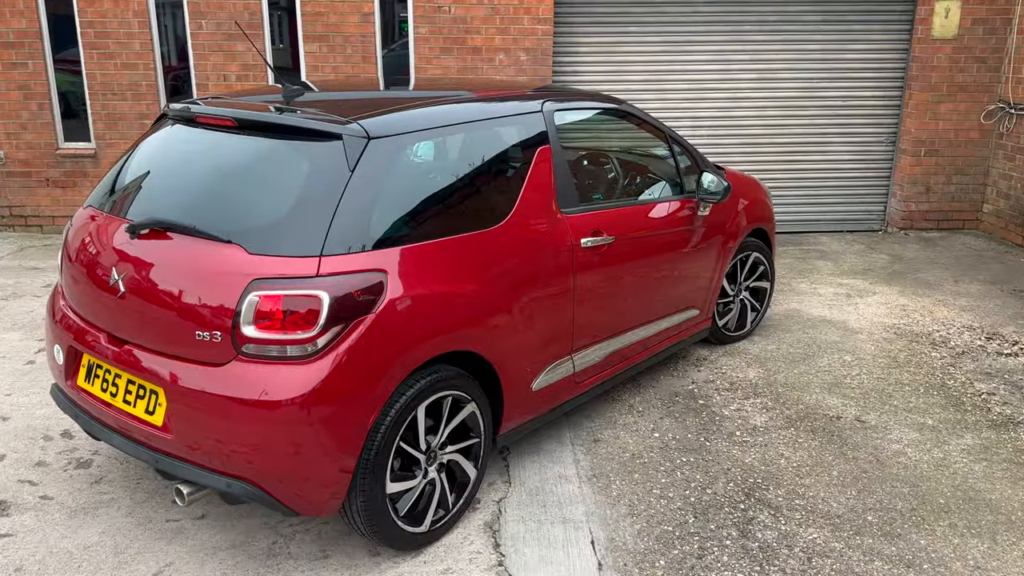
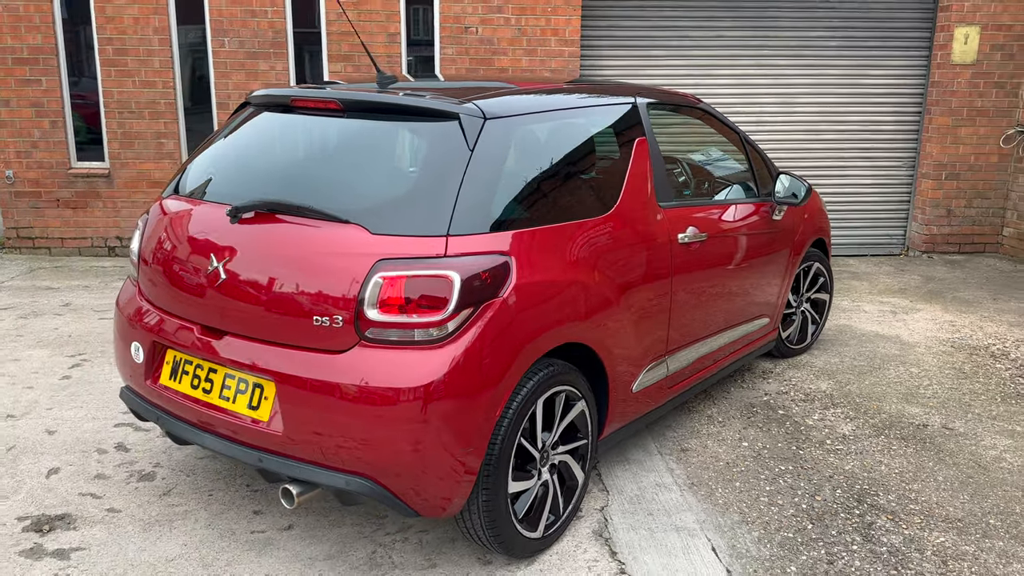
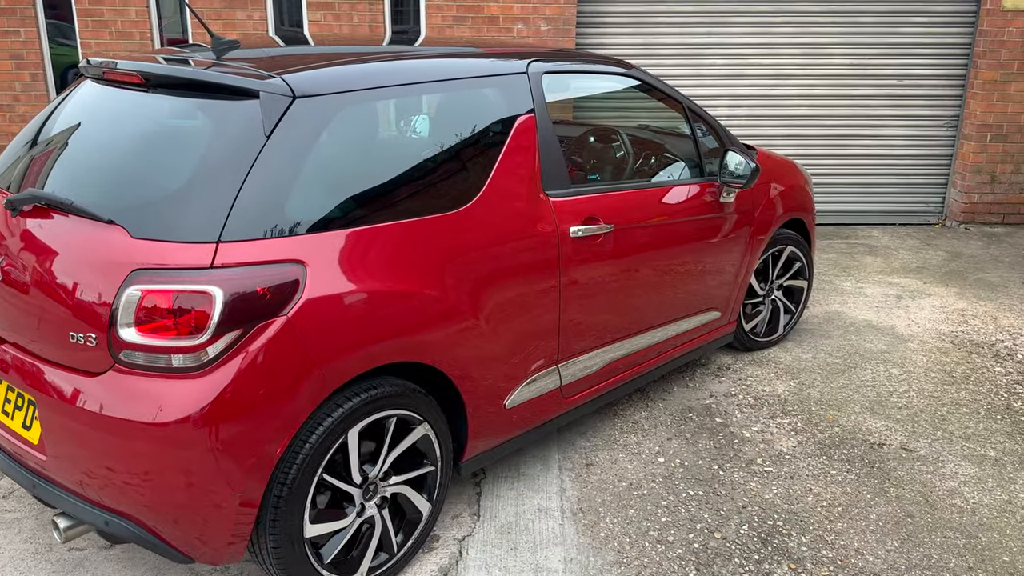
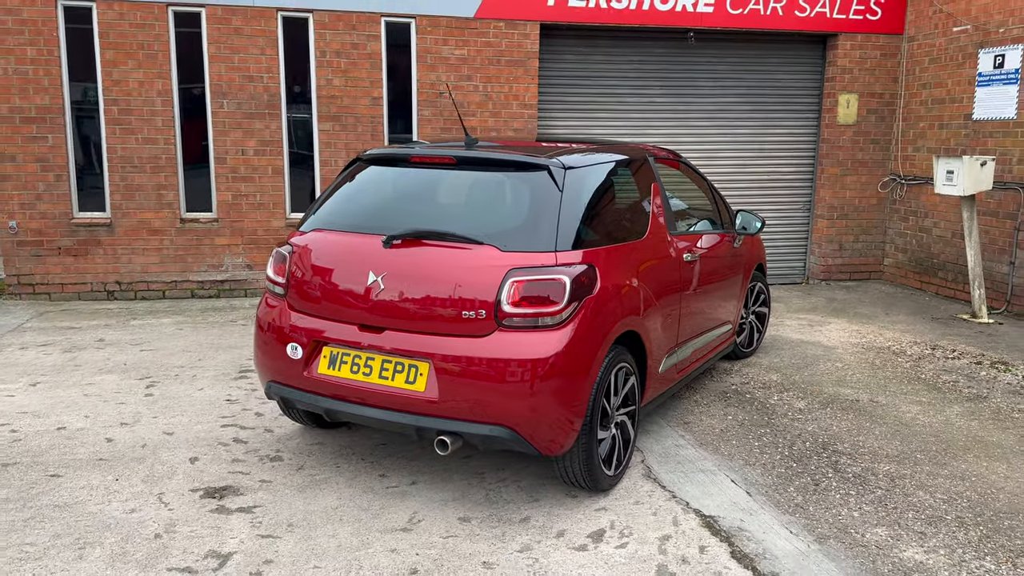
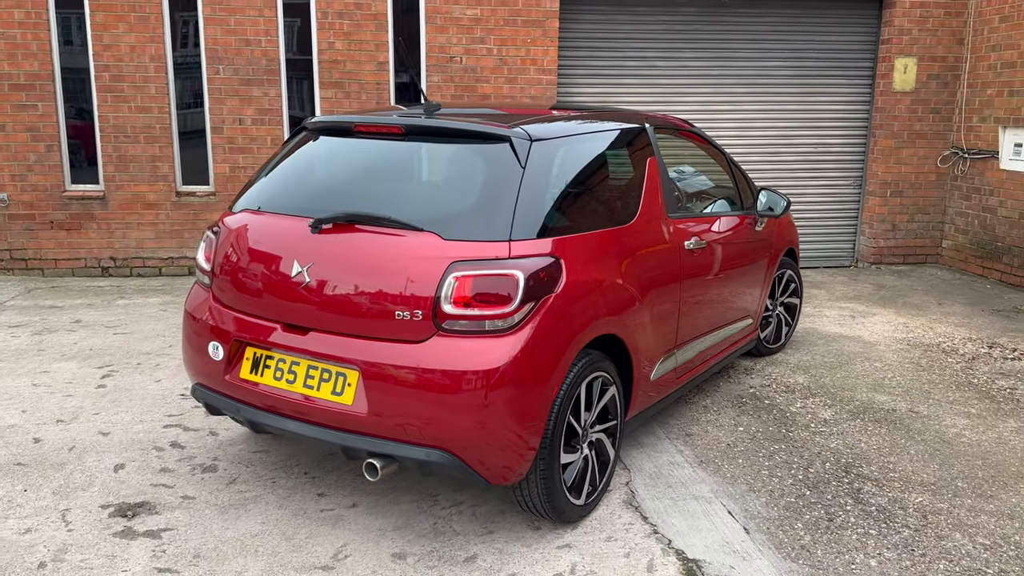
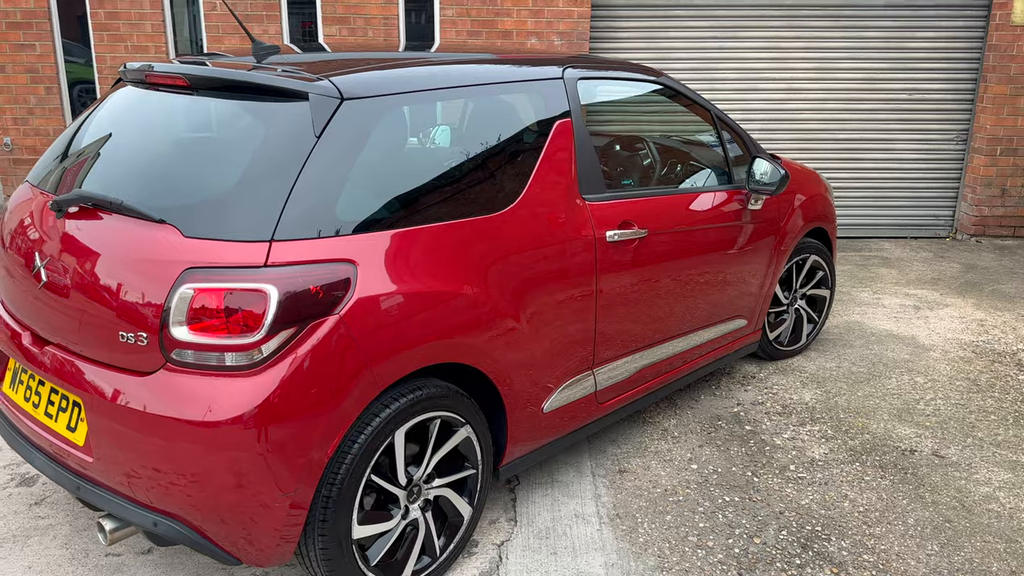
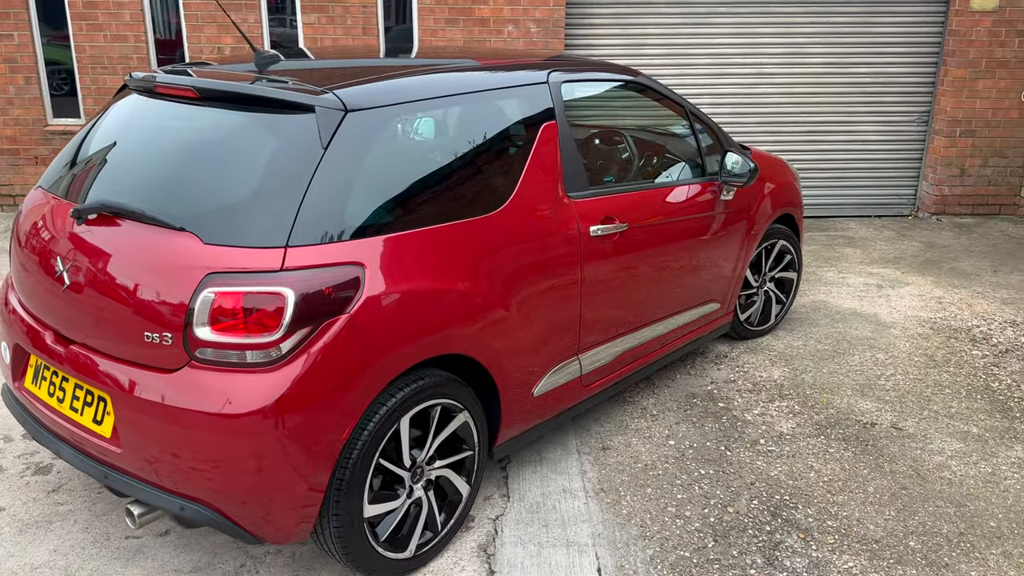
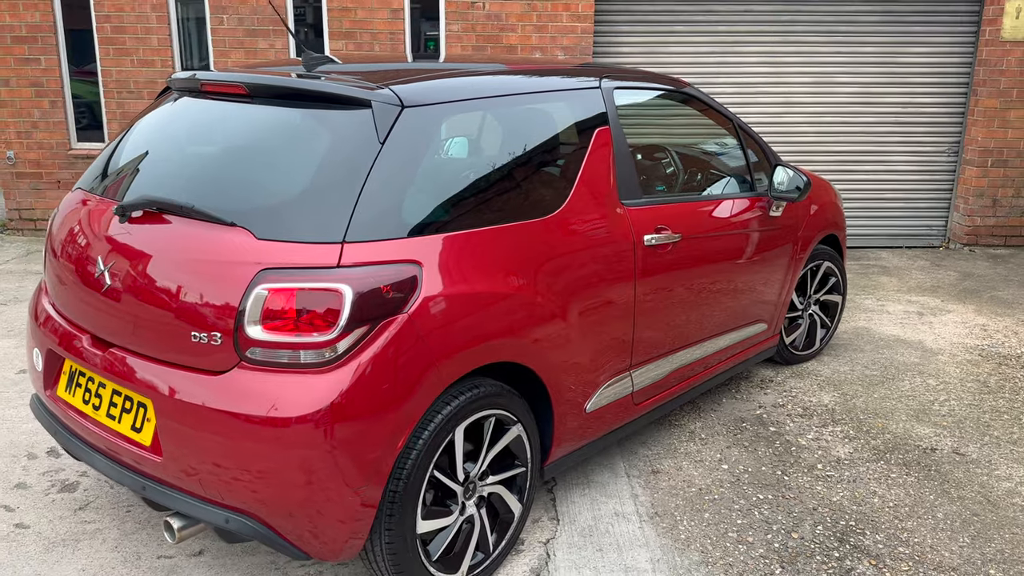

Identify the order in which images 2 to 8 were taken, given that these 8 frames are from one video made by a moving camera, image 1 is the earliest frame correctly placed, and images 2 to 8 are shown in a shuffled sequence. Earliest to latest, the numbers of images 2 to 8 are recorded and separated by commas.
7, 3, 6, 8, 2, 5, 4
